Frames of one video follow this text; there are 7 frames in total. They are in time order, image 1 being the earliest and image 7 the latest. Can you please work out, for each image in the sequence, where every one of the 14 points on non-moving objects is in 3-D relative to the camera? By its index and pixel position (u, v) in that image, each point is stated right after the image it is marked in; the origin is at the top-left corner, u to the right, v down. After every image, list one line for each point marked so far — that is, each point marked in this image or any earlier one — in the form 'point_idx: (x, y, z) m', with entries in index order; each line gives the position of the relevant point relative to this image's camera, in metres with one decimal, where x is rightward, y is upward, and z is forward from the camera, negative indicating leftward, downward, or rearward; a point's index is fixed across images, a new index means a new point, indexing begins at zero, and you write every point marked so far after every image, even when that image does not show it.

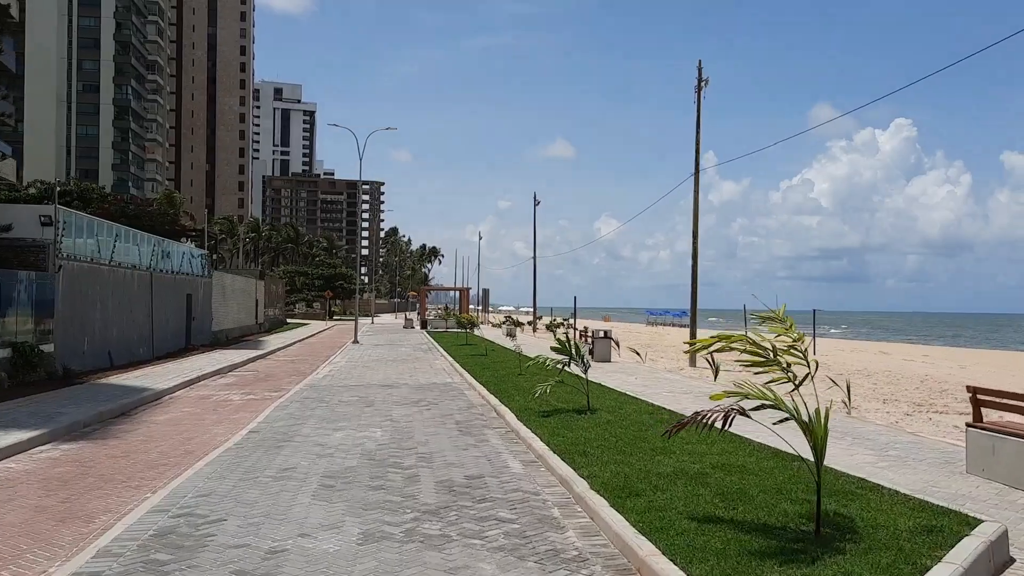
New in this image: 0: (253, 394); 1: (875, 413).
0: (-5.3, -2.2, +17.7) m
1: (+8.3, -2.9, +19.9) m
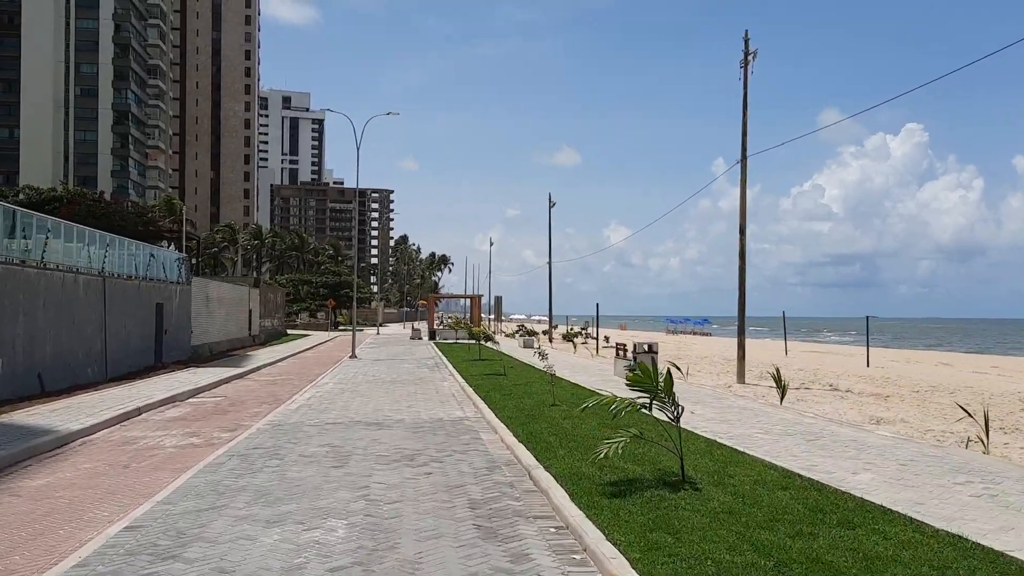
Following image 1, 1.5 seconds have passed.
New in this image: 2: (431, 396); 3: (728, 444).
0: (-4.8, -2.2, +13.1) m
1: (+8.8, -2.9, +15.1) m
2: (-1.6, -2.1, +17.0) m
3: (+2.5, -1.9, +10.1) m
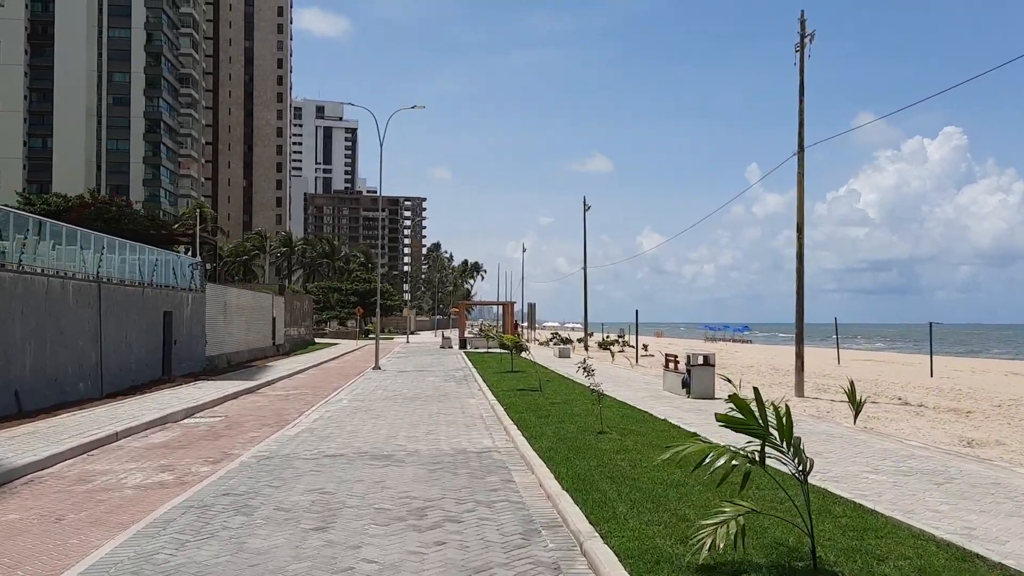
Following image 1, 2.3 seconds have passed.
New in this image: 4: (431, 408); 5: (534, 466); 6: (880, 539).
0: (-4.3, -2.3, +10.8) m
1: (+9.4, -2.9, +12.2) m
2: (-0.9, -2.2, +14.5) m
3: (+2.9, -1.8, +7.5) m
4: (-1.6, -2.3, +16.6) m
5: (+0.3, -1.9, +9.4) m
6: (+2.6, -1.7, +6.2) m
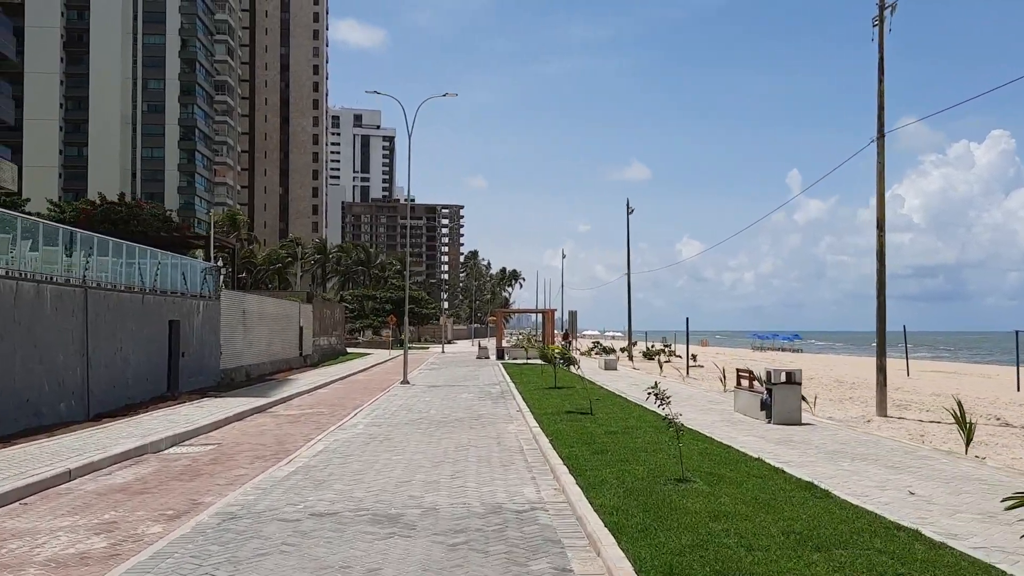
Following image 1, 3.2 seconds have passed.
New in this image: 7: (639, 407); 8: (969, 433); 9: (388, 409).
0: (-3.8, -2.3, +8.0) m
1: (+9.9, -2.8, +8.9) m
2: (-0.3, -2.2, +11.6) m
3: (+3.2, -1.8, +4.5) m
4: (-0.8, -2.4, +13.7) m
5: (+0.7, -1.9, +6.5) m
6: (+2.9, -1.7, +3.1) m
7: (+2.5, -2.3, +17.1) m
8: (+9.0, -2.8, +17.0) m
9: (-2.8, -2.7, +19.3) m
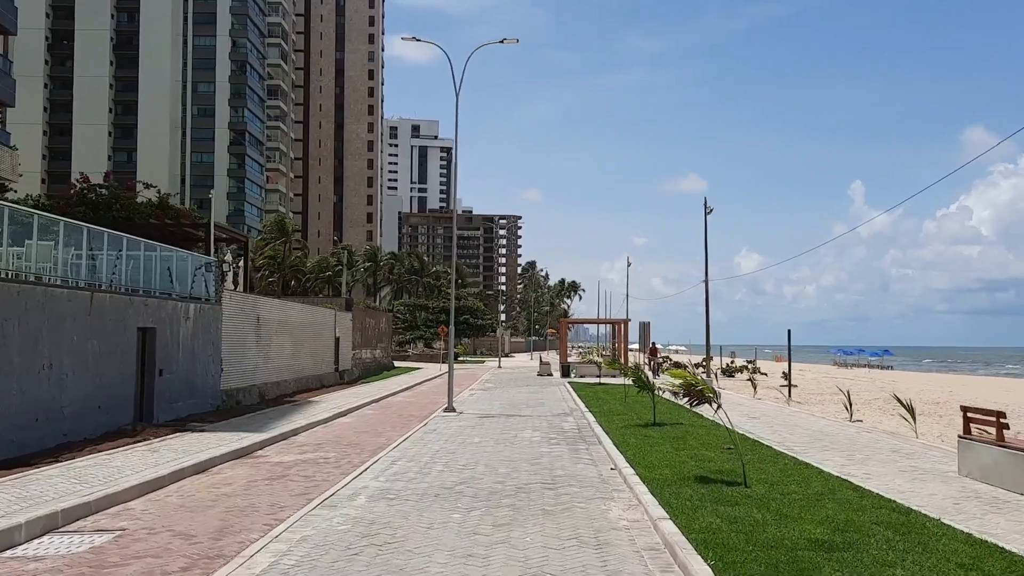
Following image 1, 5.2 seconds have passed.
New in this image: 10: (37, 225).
0: (-3.2, -2.0, +1.9) m
1: (+10.5, -2.6, +1.9) m
2: (+0.5, -2.0, +5.2) m
3: (+3.6, -1.5, -2.1) m
4: (+0.1, -2.2, +7.4) m
5: (+1.1, -1.6, +0.1) m
6: (+3.1, -1.3, -3.4) m
7: (+3.7, -2.2, +10.6) m
8: (+10.2, -2.7, +10.1) m
9: (-1.4, -2.6, +13.1) m
10: (-8.0, +1.1, +14.7) m
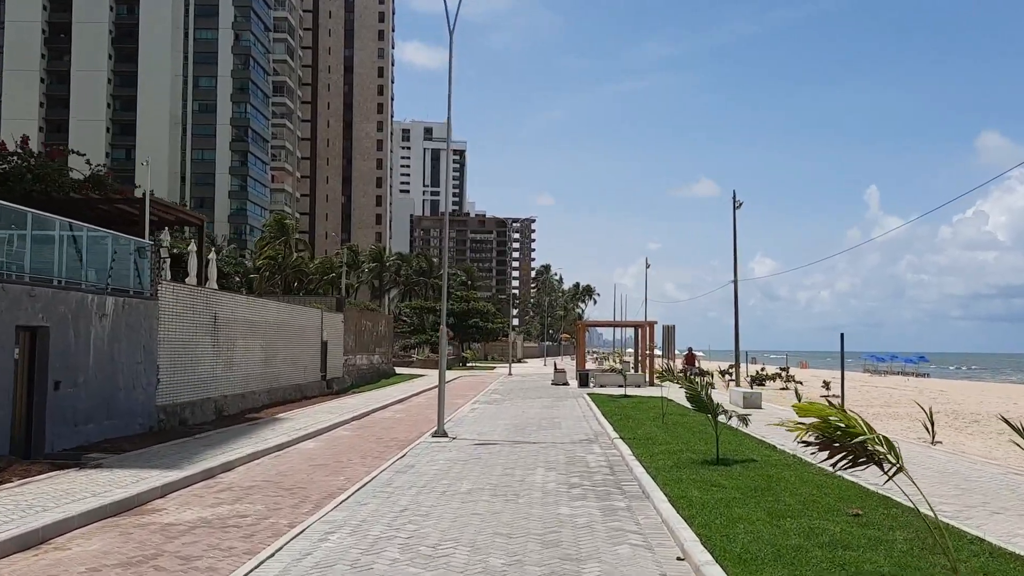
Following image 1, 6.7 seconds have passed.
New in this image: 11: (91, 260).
0: (-3.4, -1.7, -2.7) m
1: (+10.4, -2.3, -3.0) m
2: (+0.4, -1.7, +0.6) m
3: (+3.4, -1.1, -6.8) m
4: (+0.1, -1.9, +2.8) m
5: (+1.0, -1.3, -4.6) m
6: (+2.9, -1.0, -8.1) m
7: (+3.7, -1.9, +5.9) m
8: (+10.2, -2.5, +5.2) m
9: (-1.4, -2.3, +8.4) m
10: (-7.9, +1.3, +10.2) m
11: (-7.8, +0.5, +16.2) m
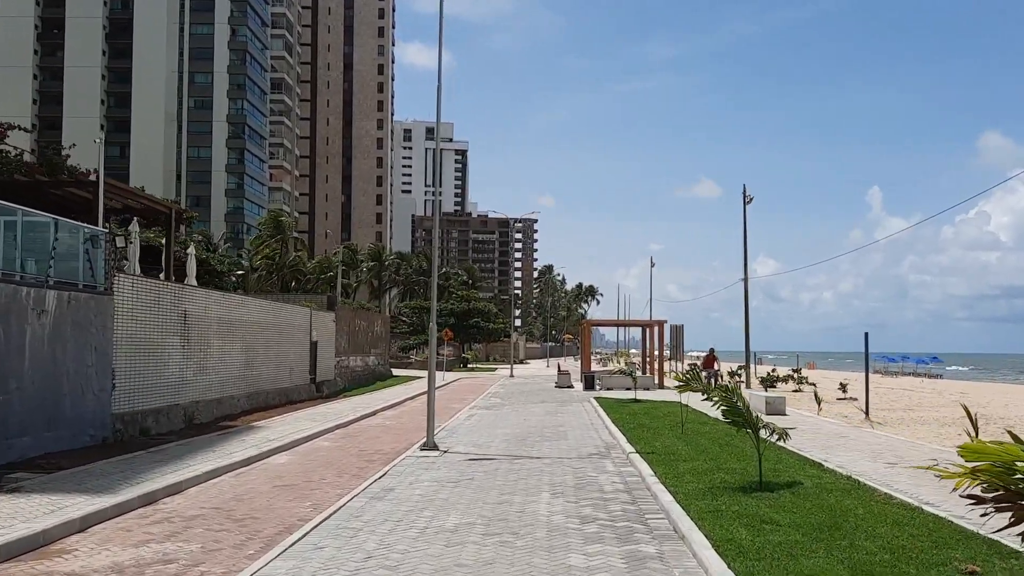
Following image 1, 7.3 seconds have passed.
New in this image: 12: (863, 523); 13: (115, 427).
0: (-3.4, -1.5, -4.7) m
1: (+10.3, -2.1, -5.1) m
2: (+0.4, -1.6, -1.5) m
3: (+3.3, -1.0, -8.9) m
4: (0.0, -1.7, +0.7) m
5: (+0.9, -1.1, -6.7) m
6: (+2.8, -0.8, -10.2) m
7: (+3.6, -1.8, +3.8) m
8: (+10.1, -2.3, +3.1) m
9: (-1.4, -2.2, +6.4) m
10: (-8.0, +1.5, +8.1) m
11: (-7.8, +0.6, +14.2) m
12: (+3.1, -2.1, +8.5) m
13: (-7.6, -2.6, +16.6) m
